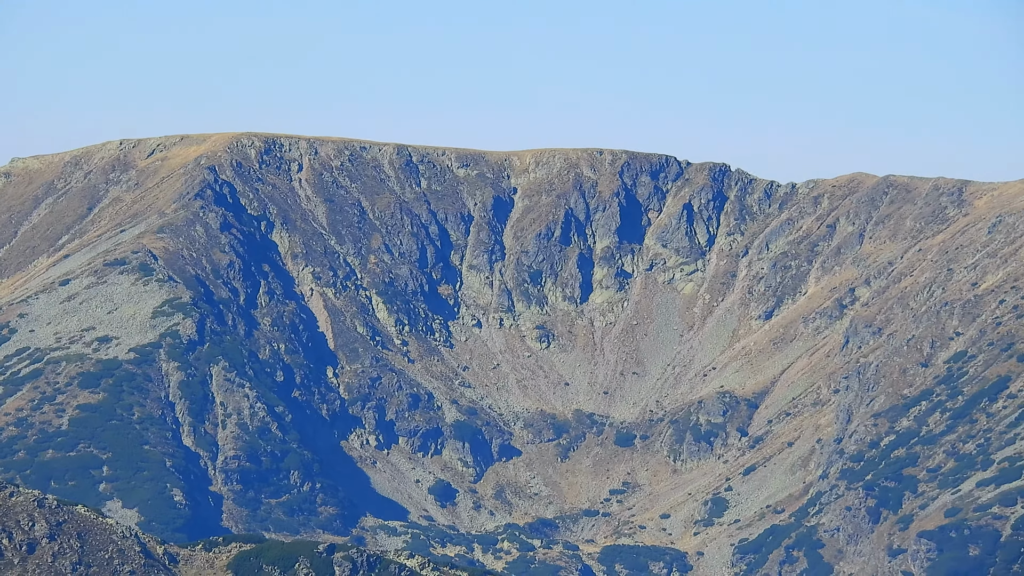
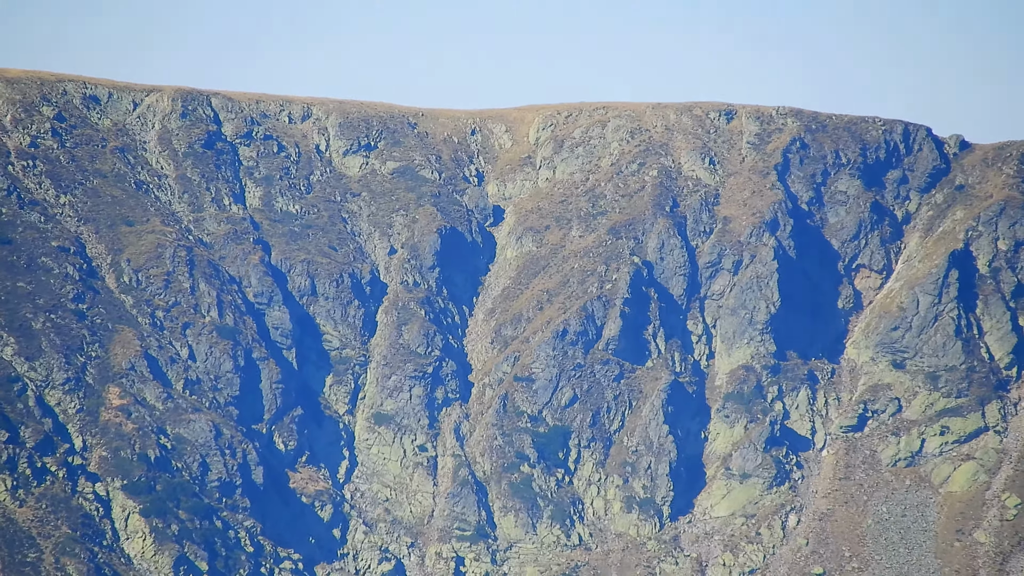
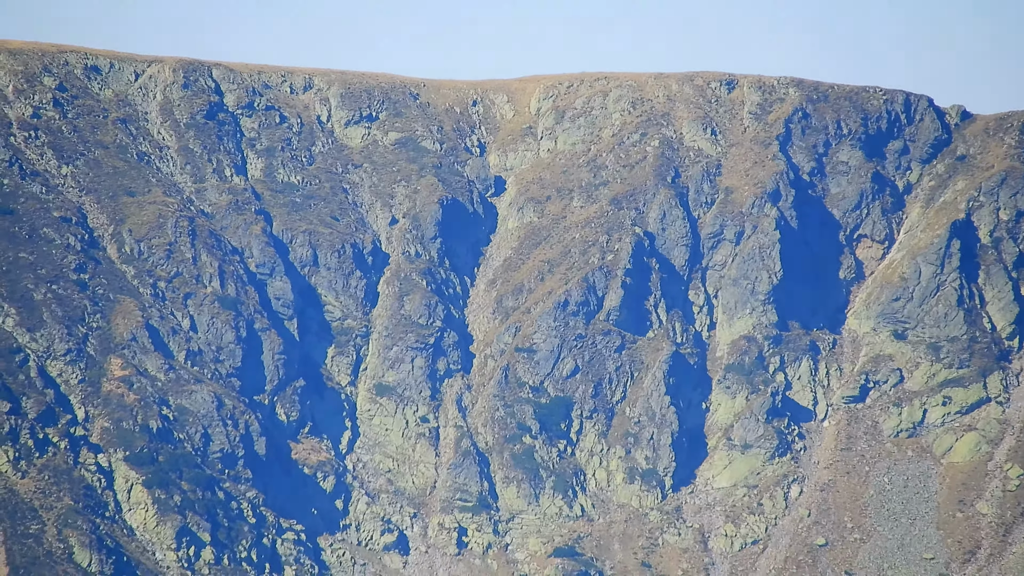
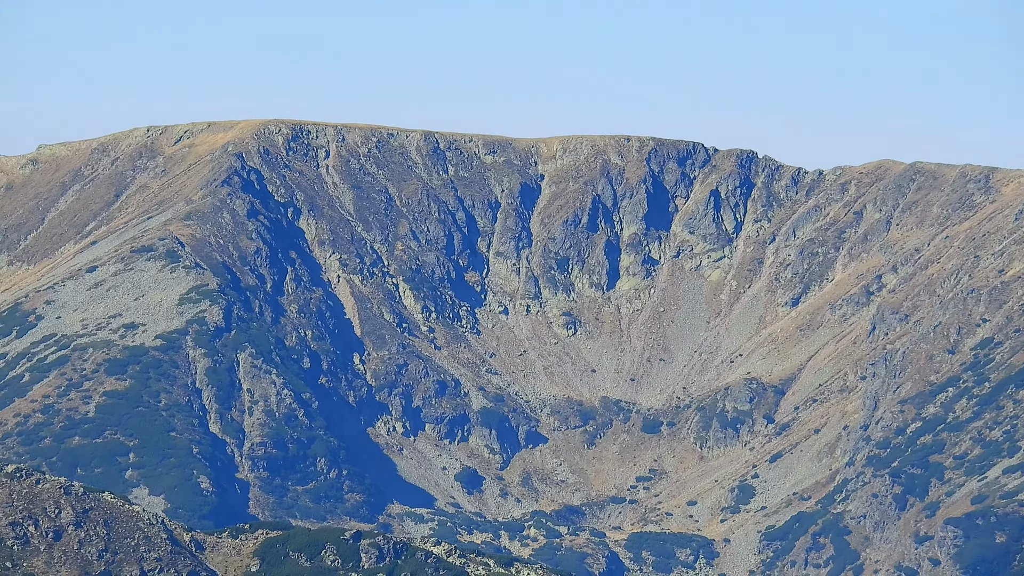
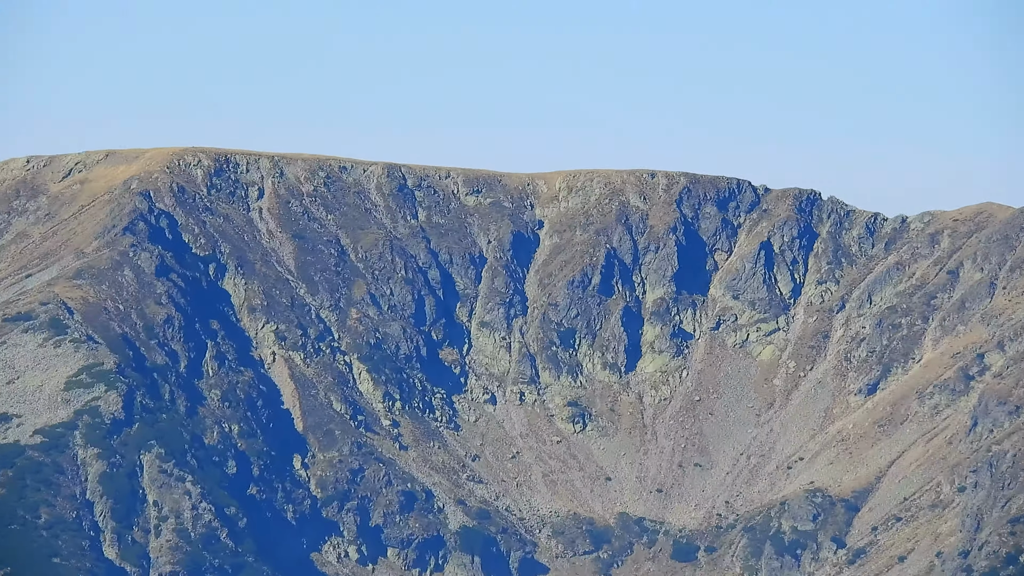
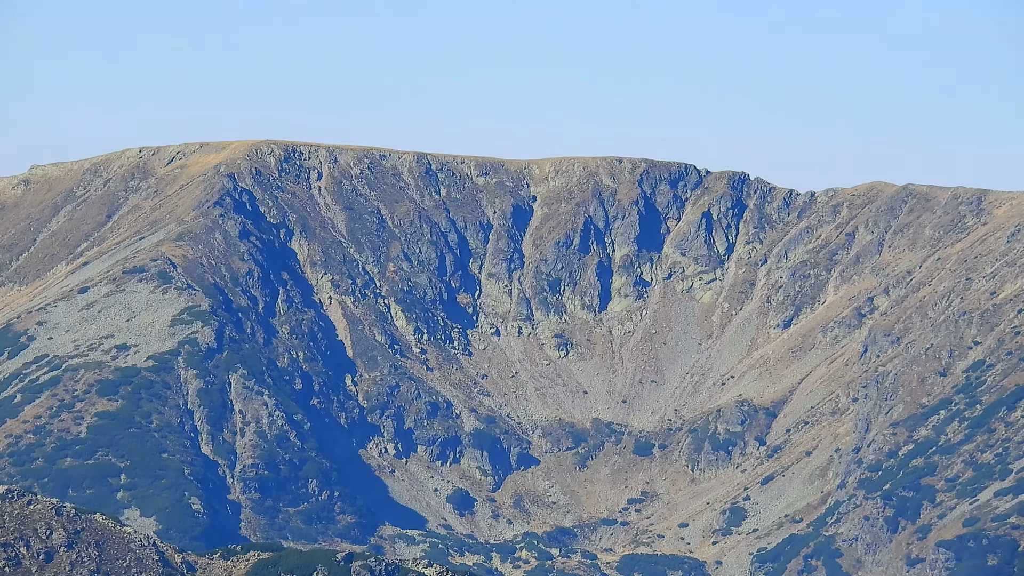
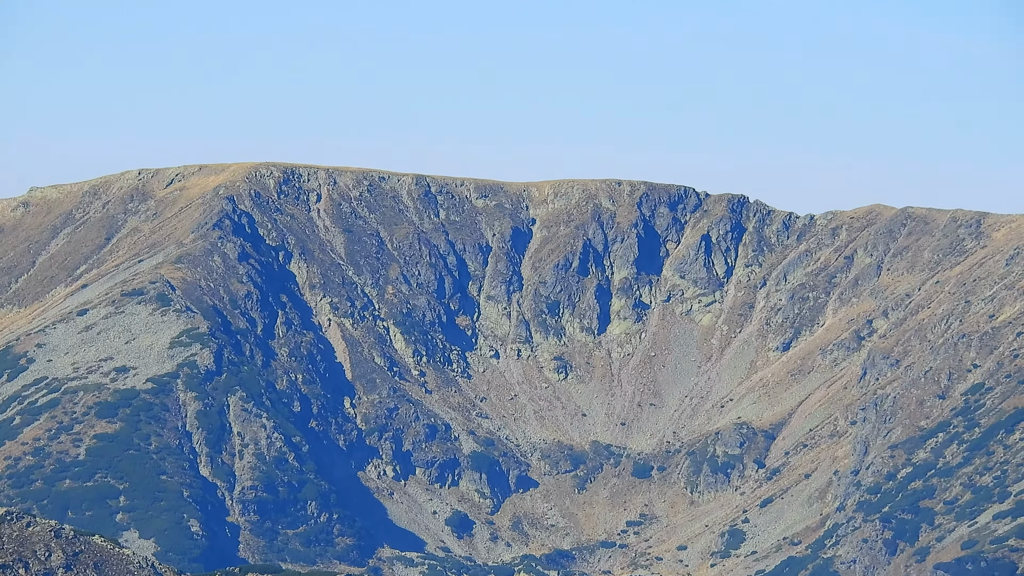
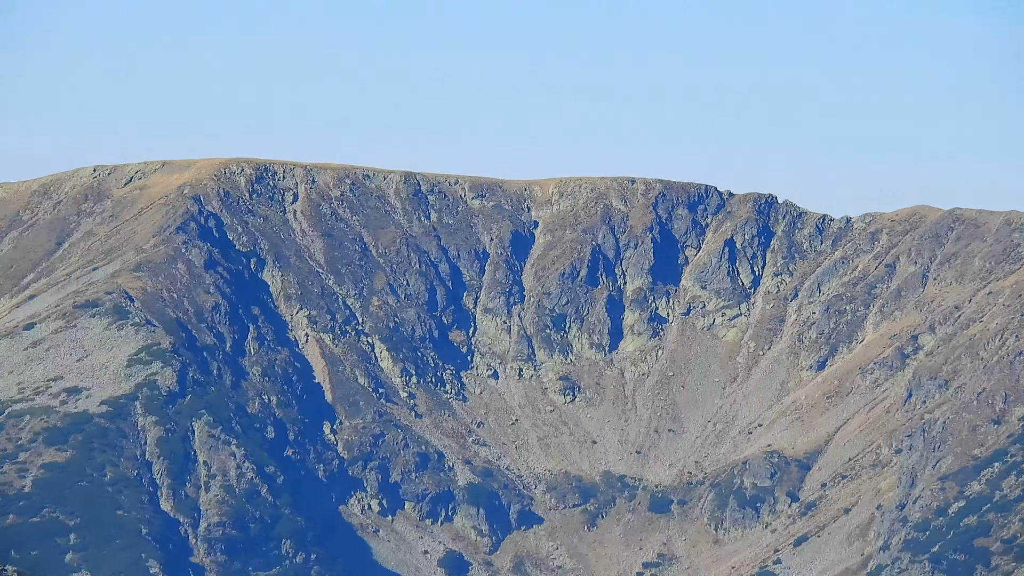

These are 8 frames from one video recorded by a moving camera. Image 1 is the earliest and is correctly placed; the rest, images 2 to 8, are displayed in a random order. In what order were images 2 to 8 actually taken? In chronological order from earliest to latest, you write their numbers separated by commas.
4, 6, 7, 8, 5, 2, 3
